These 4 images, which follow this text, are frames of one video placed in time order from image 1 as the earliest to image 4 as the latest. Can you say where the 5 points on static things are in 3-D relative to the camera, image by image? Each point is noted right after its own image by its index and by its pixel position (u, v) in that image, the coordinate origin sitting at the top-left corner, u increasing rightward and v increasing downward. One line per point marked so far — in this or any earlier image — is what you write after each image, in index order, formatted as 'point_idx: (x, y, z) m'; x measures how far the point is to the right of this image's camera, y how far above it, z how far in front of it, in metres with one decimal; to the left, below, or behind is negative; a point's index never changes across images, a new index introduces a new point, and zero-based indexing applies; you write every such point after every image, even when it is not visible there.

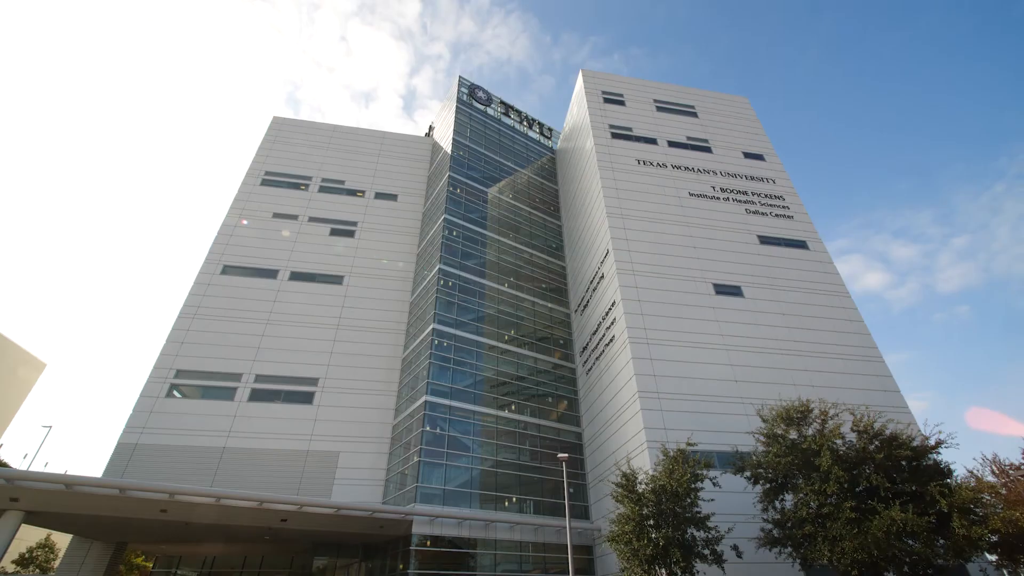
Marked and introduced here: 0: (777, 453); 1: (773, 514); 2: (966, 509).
0: (+9.7, -5.9, +17.5) m
1: (+9.7, -8.5, +17.9) m
2: (+13.3, -6.5, +14.0) m
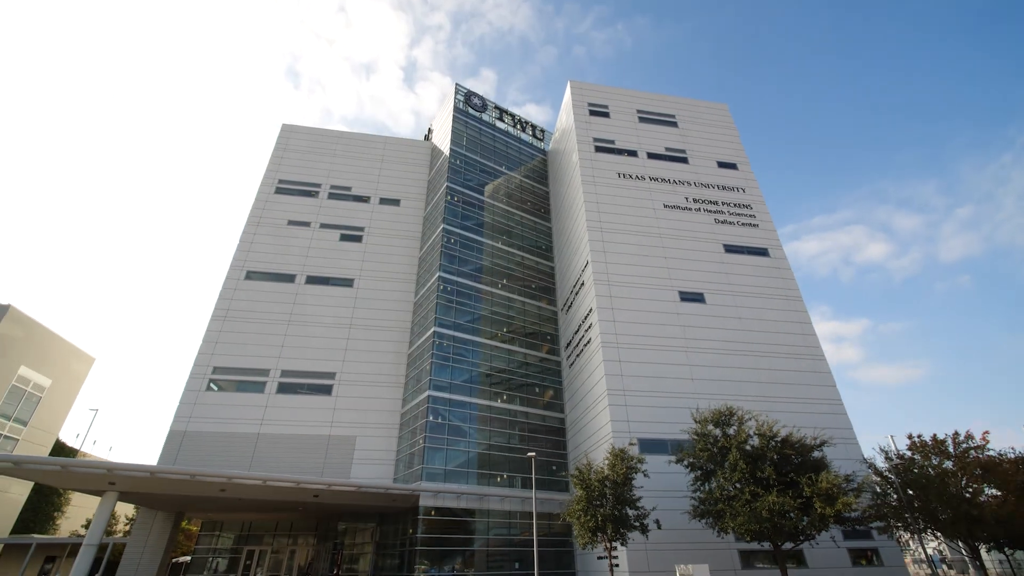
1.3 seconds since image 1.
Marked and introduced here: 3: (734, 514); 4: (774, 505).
0: (+8.8, -7.4, +22.2) m
1: (+8.9, -9.9, +22.8) m
2: (+12.4, -8.2, +18.8) m
3: (+9.3, -9.4, +19.8) m
4: (+10.4, -8.7, +19.0) m
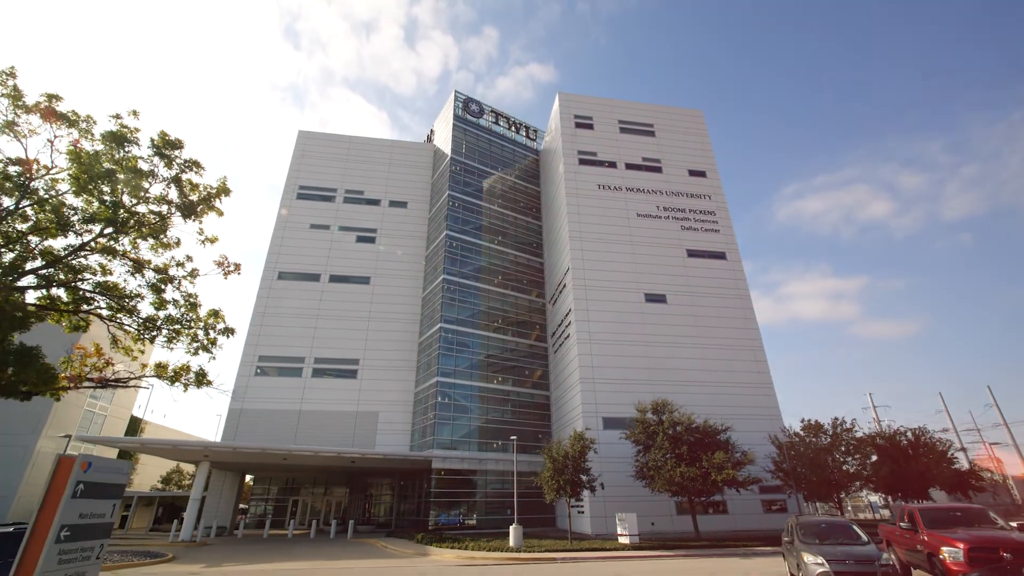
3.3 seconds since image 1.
0: (+8.1, -8.8, +29.8) m
1: (+8.1, -11.2, +30.6) m
2: (+11.6, -9.9, +26.4) m
3: (+8.5, -11.1, +27.6) m
4: (+9.6, -10.4, +26.7) m
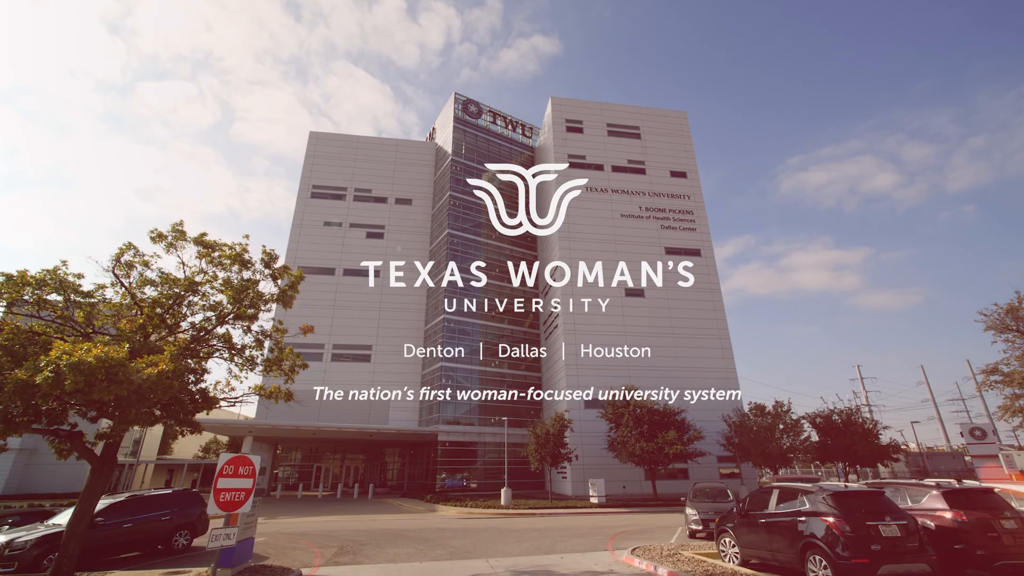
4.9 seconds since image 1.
0: (+7.5, -9.2, +35.6) m
1: (+7.5, -11.5, +36.5) m
2: (+10.9, -10.4, +32.2) m
3: (+7.9, -11.6, +33.5) m
4: (+8.9, -11.0, +32.5) m
